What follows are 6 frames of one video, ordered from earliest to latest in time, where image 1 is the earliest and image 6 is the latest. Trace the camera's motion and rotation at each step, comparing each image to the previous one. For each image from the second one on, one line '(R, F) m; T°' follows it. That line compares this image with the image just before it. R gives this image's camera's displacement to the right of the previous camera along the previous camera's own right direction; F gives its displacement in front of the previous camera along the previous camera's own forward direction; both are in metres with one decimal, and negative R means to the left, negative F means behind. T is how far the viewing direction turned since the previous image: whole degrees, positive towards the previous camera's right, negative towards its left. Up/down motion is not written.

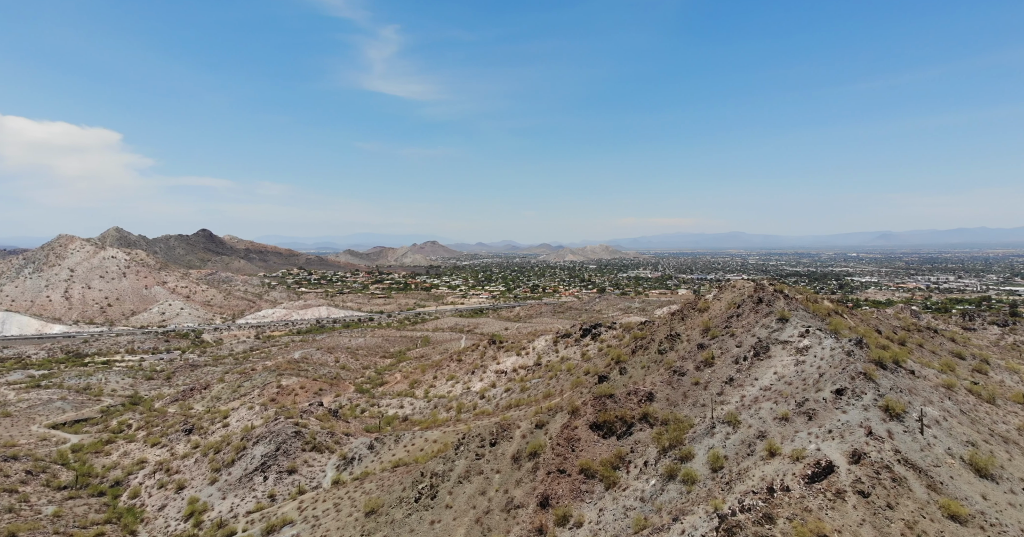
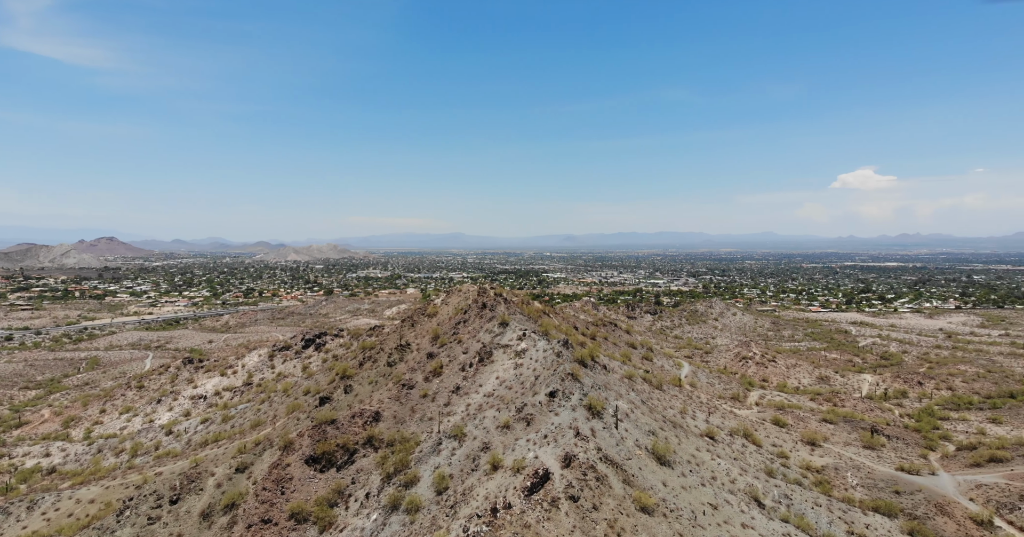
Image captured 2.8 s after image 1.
(+0.8, +1.9) m; +27°
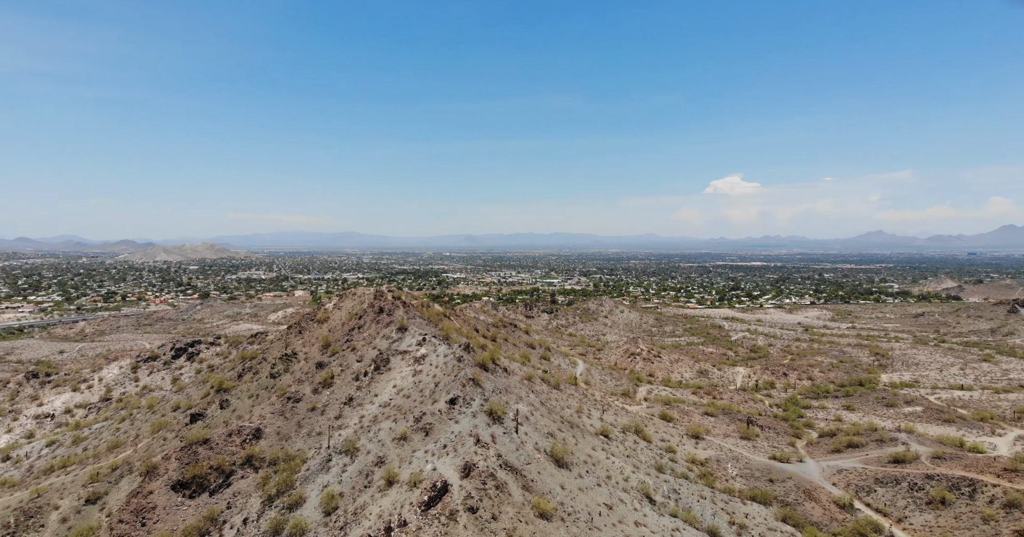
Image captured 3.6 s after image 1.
(+0.1, +0.5) m; +10°
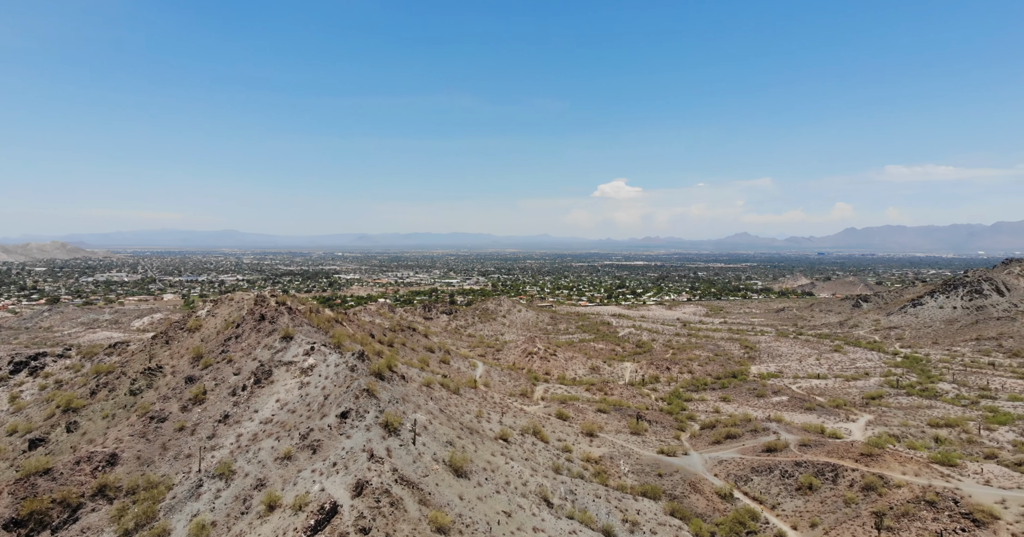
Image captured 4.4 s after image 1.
(+0.1, +0.5) m; +10°
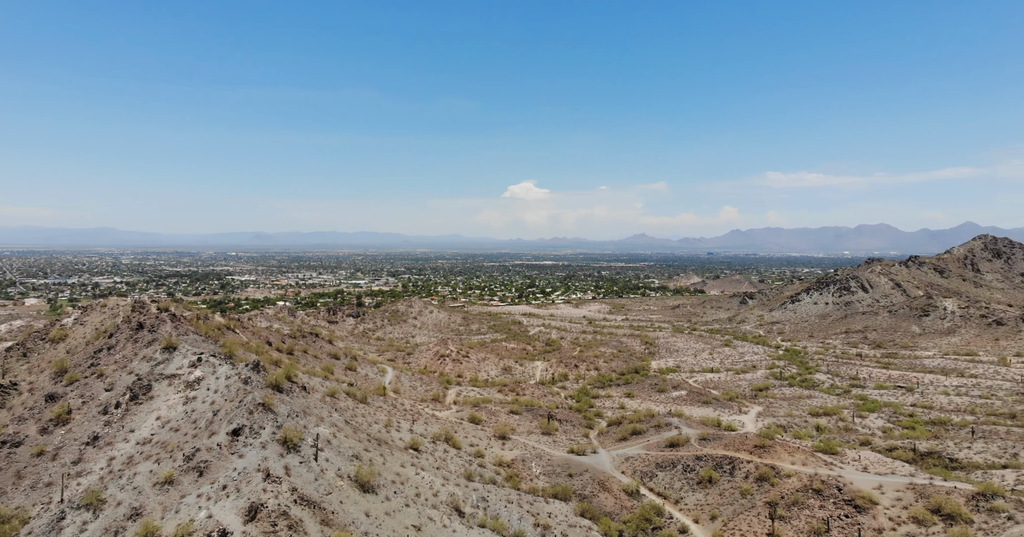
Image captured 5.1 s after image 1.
(0.0, +0.4) m; +9°
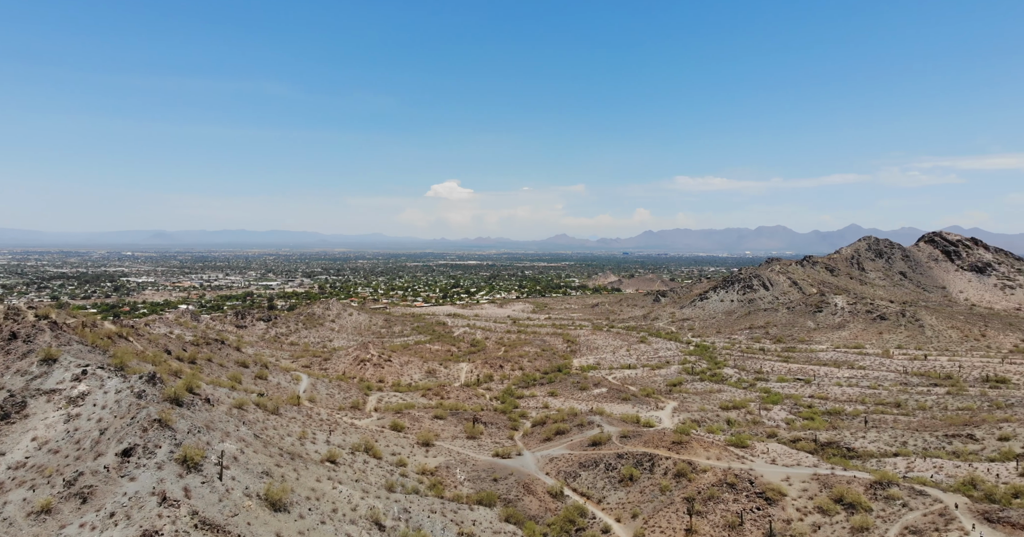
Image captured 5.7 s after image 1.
(0.0, +0.3) m; +8°
